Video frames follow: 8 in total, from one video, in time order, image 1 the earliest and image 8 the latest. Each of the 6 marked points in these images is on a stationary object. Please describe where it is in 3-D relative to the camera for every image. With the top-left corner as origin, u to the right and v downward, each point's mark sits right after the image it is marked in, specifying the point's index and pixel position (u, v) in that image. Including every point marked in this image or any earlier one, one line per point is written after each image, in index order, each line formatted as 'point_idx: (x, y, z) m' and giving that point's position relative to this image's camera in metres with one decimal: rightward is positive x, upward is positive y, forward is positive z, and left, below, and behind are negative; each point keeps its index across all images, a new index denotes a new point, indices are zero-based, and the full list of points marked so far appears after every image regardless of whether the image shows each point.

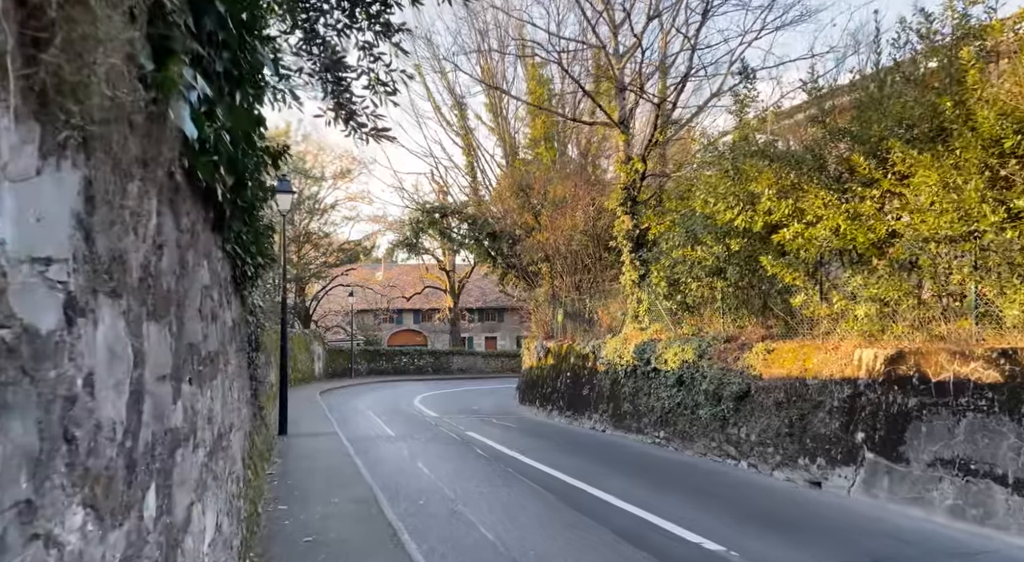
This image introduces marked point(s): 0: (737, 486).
0: (+2.7, -2.5, +9.6) m
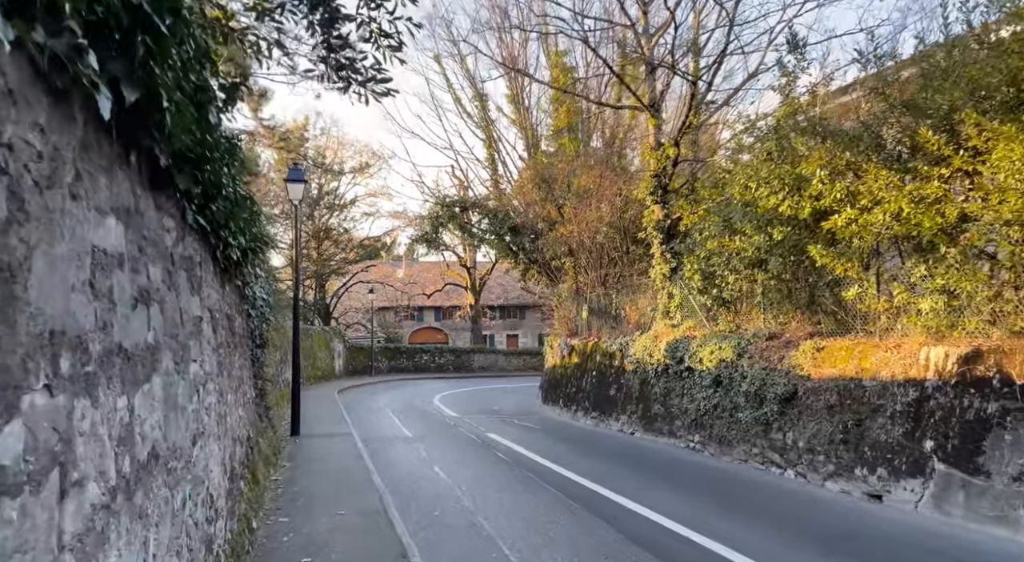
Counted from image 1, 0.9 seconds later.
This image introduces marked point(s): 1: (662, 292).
0: (+3.0, -2.4, +8.7) m
1: (+2.8, -0.2, +14.3) m
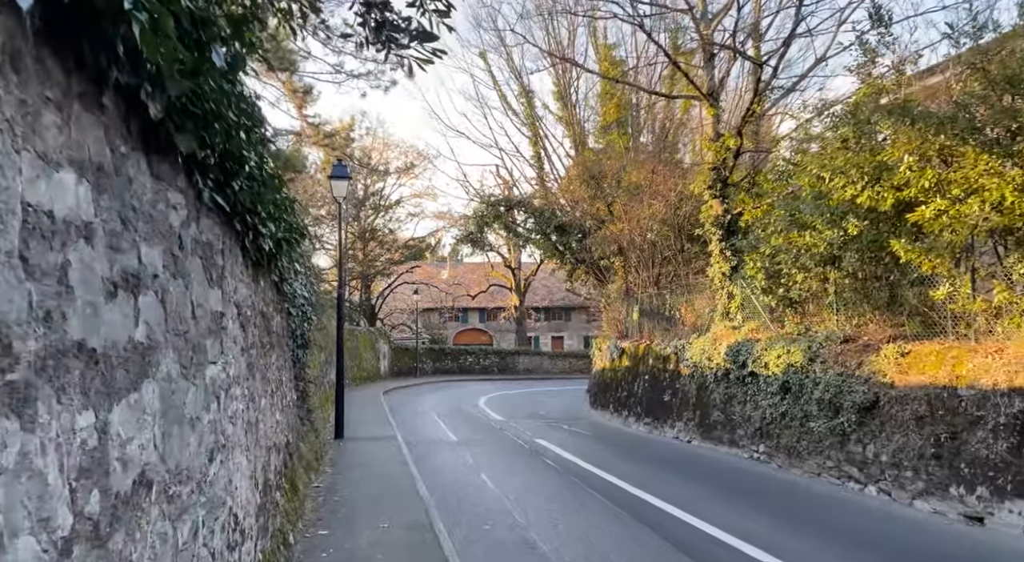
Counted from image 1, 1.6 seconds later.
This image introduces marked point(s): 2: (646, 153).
0: (+3.5, -2.4, +7.9) m
1: (+3.7, -0.2, +13.6) m
2: (+3.4, +3.3, +19.8) m
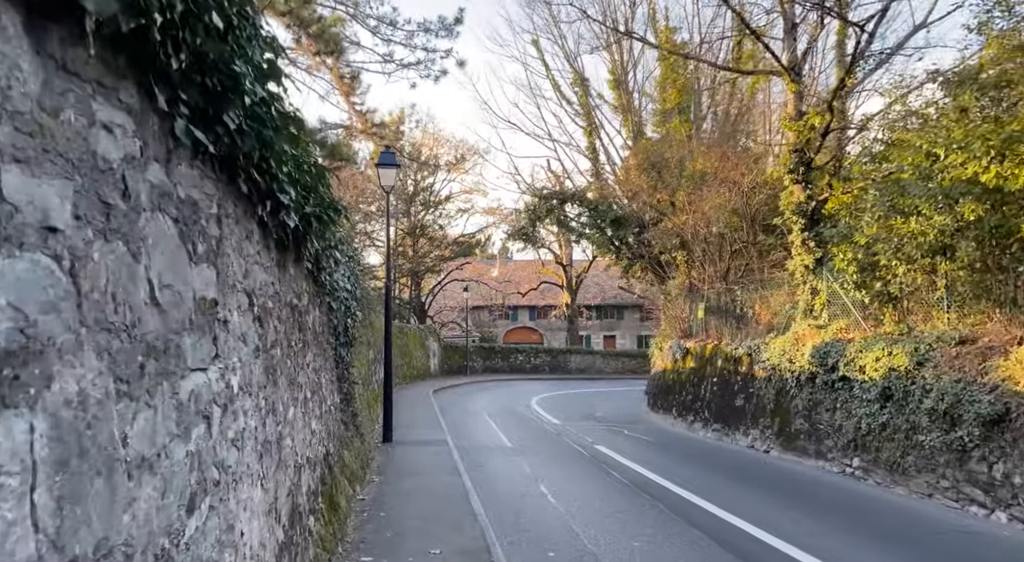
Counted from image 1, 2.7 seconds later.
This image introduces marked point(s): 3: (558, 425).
0: (+4.1, -2.3, +6.7) m
1: (+4.6, -0.1, +12.3) m
2: (+4.8, +3.4, +18.5) m
3: (+1.0, -3.3, +17.6) m
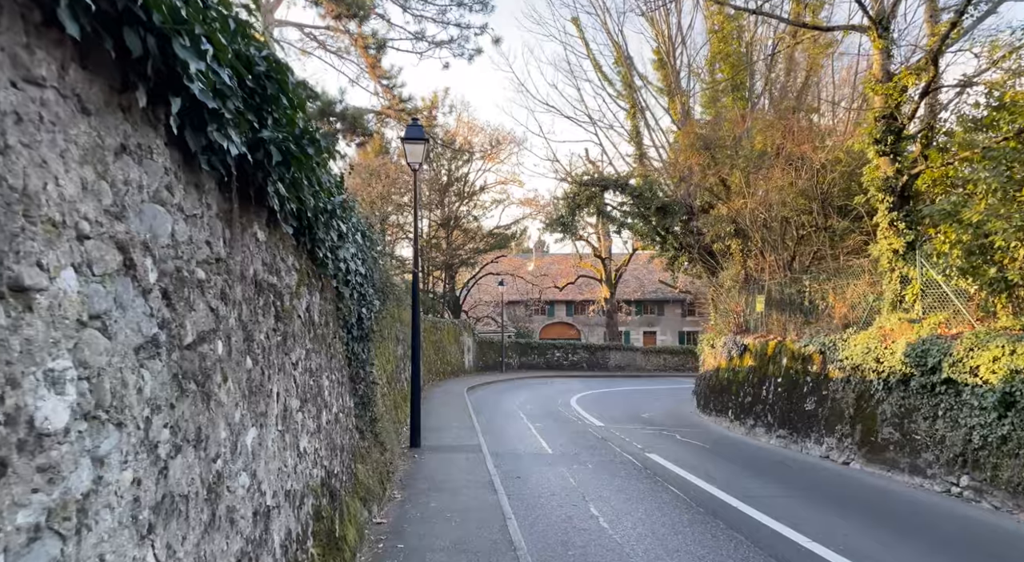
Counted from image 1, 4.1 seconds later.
0: (+4.5, -2.2, +5.1) m
1: (+5.2, +0.1, +10.7) m
2: (+5.6, +3.6, +16.8) m
3: (+1.9, -3.1, +16.1) m
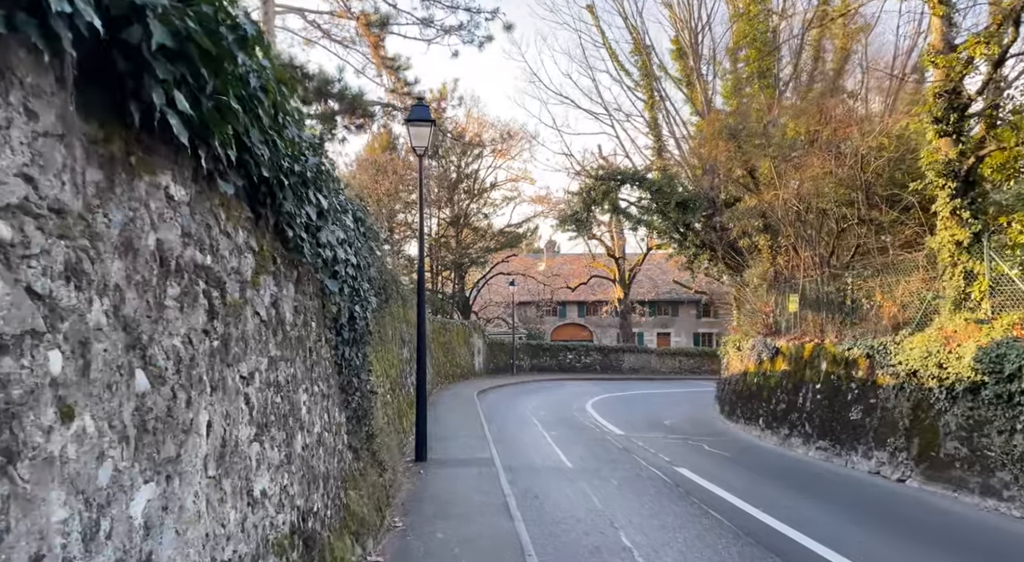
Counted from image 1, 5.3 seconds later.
0: (+4.6, -2.1, +4.0) m
1: (+5.4, +0.1, +9.5) m
2: (+5.9, +3.6, +15.7) m
3: (+2.1, -3.0, +15.0) m
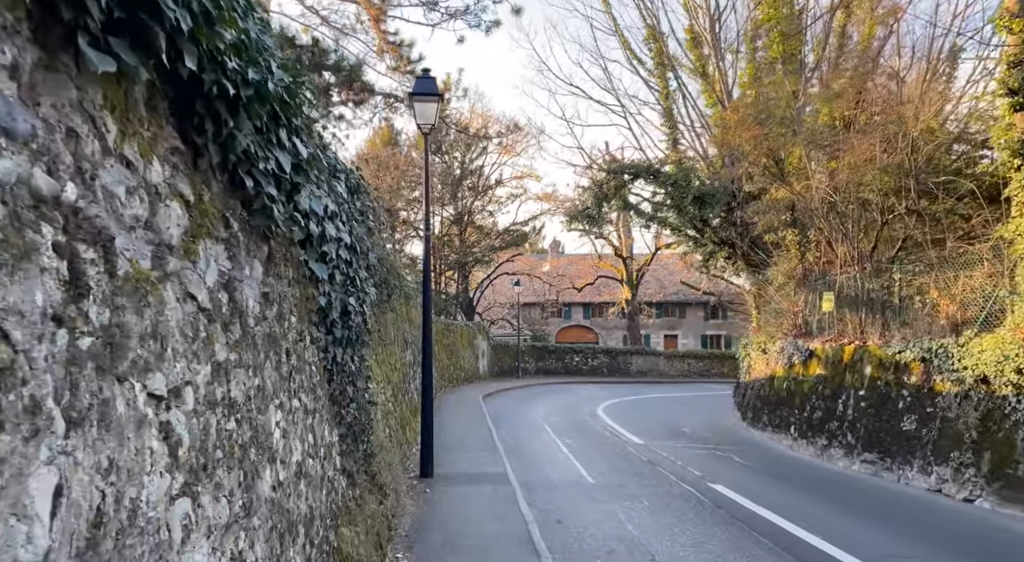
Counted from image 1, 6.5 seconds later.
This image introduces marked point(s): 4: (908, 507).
0: (+4.8, -2.0, +2.8) m
1: (+5.6, +0.2, +8.4) m
2: (+6.1, +3.7, +14.6) m
3: (+2.3, -3.0, +13.9) m
4: (+4.5, -2.6, +8.8) m
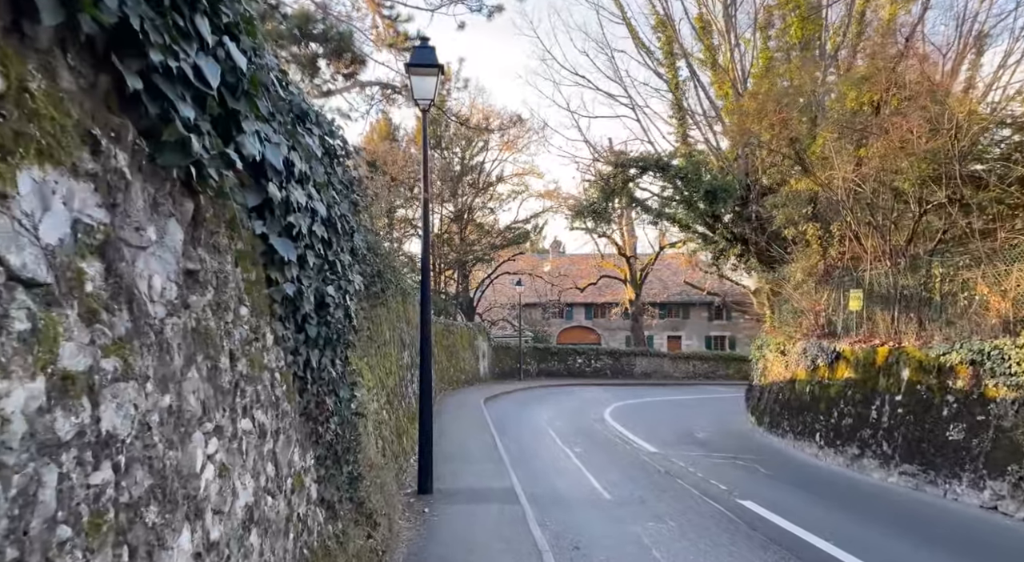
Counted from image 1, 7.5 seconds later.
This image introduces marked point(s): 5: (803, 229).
0: (+4.9, -2.0, +1.9) m
1: (+5.7, +0.3, +7.5) m
2: (+6.2, +3.7, +13.7) m
3: (+2.4, -2.9, +13.0) m
4: (+4.6, -2.5, +7.8) m
5: (+5.7, +1.0, +15.1) m
